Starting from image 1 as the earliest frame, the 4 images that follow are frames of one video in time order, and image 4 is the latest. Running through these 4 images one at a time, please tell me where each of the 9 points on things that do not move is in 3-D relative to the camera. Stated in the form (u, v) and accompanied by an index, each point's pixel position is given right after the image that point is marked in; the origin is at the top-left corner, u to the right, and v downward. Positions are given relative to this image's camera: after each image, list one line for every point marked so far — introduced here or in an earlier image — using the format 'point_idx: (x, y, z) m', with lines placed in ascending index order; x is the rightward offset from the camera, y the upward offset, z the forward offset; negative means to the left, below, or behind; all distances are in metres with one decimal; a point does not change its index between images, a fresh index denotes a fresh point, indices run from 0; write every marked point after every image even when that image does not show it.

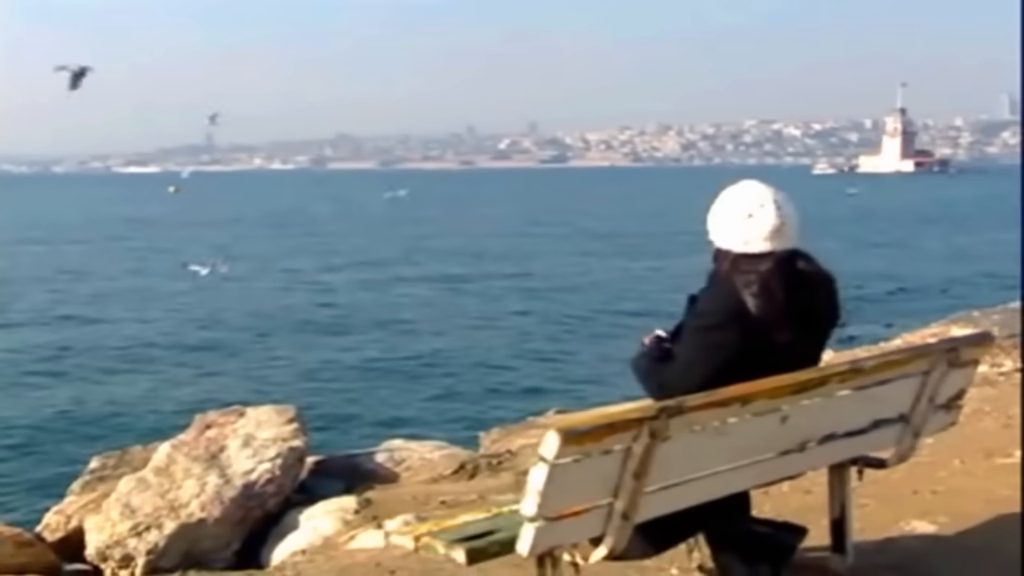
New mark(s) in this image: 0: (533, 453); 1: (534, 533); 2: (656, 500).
0: (+0.1, -1.0, +9.4) m
1: (+0.1, -0.7, +4.3) m
2: (+0.5, -0.6, +4.6) m
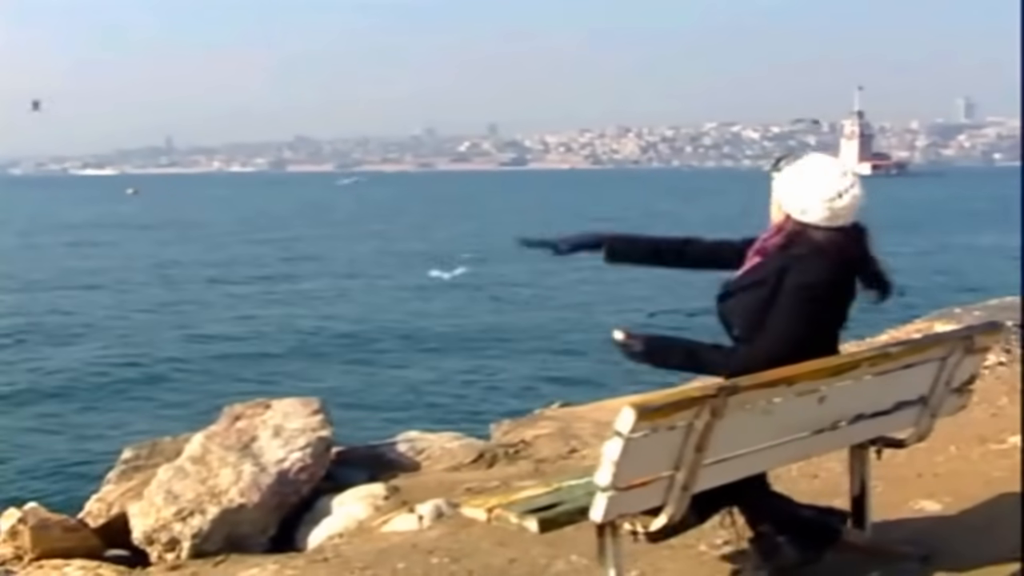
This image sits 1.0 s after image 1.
0: (+0.2, -1.0, +9.8) m
1: (+0.3, -0.7, +4.7) m
2: (+0.7, -0.6, +5.1) m
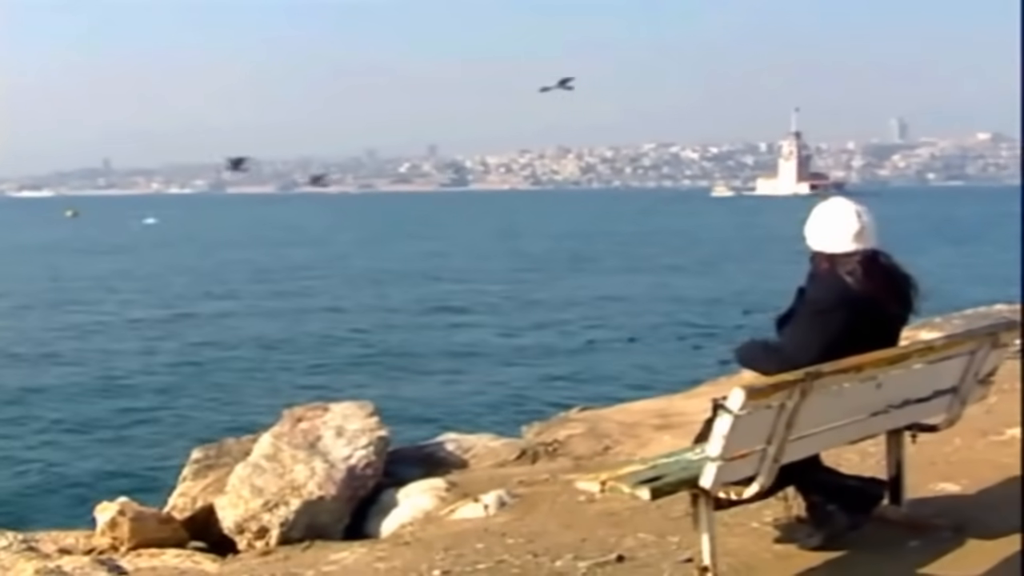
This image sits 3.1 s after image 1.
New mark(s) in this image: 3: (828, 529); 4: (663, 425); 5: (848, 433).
0: (+0.5, -1.1, +10.6) m
1: (+0.8, -0.7, +5.6) m
2: (+1.1, -0.6, +5.9) m
3: (+1.5, -1.1, +6.9) m
4: (+1.1, -1.0, +11.0) m
5: (+1.4, -0.6, +6.3) m
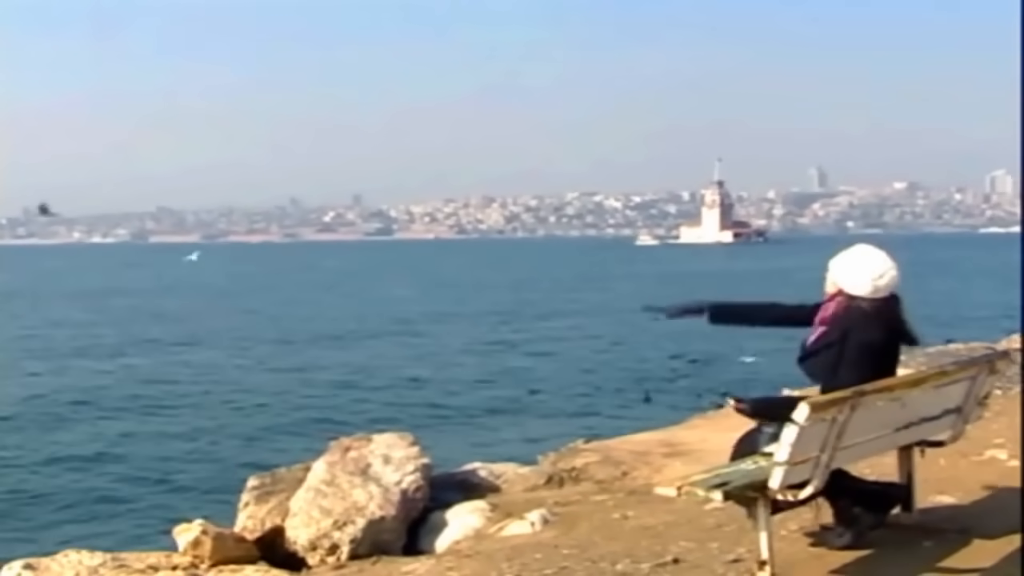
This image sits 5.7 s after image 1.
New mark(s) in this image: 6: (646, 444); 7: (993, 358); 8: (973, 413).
0: (+0.7, -1.4, +11.7) m
1: (+1.2, -0.8, +6.6) m
2: (+1.5, -0.8, +7.0) m
3: (+1.8, -1.3, +8.0) m
4: (+1.3, -1.3, +12.1) m
5: (+1.8, -0.8, +7.4) m
6: (+1.1, -1.3, +12.7) m
7: (+2.6, -0.4, +8.1) m
8: (+2.5, -0.7, +8.3) m
